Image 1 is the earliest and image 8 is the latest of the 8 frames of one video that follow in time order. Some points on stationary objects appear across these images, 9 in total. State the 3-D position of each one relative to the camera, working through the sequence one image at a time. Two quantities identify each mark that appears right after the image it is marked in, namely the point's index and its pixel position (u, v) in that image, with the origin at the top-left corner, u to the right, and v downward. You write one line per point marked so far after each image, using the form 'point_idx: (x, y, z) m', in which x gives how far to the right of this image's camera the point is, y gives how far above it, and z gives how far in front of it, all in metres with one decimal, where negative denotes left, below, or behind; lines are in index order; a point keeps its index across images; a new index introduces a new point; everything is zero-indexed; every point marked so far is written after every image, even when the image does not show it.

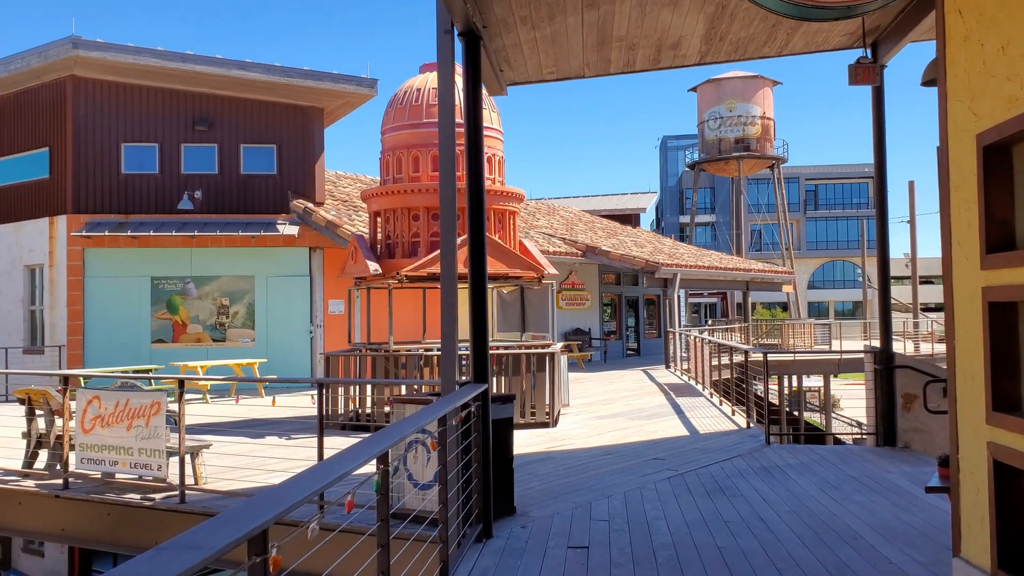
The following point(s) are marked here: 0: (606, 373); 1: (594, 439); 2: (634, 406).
0: (+2.0, -1.8, +19.0) m
1: (+0.9, -1.6, +9.4) m
2: (+1.7, -1.6, +12.3) m
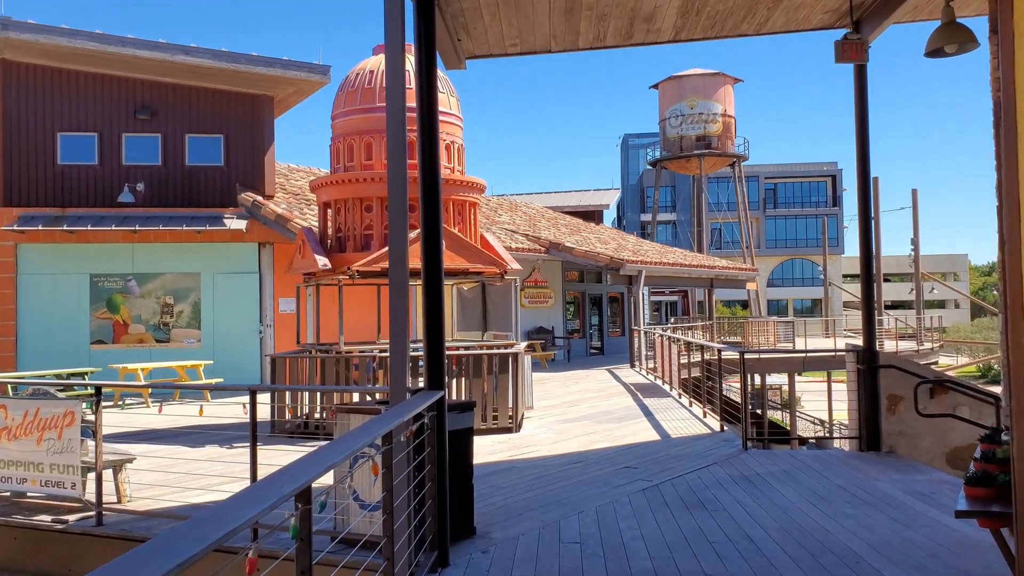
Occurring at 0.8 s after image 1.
0: (+1.2, -1.7, +18.4) m
1: (+0.5, -1.5, +8.8) m
2: (+1.2, -1.6, +11.7) m
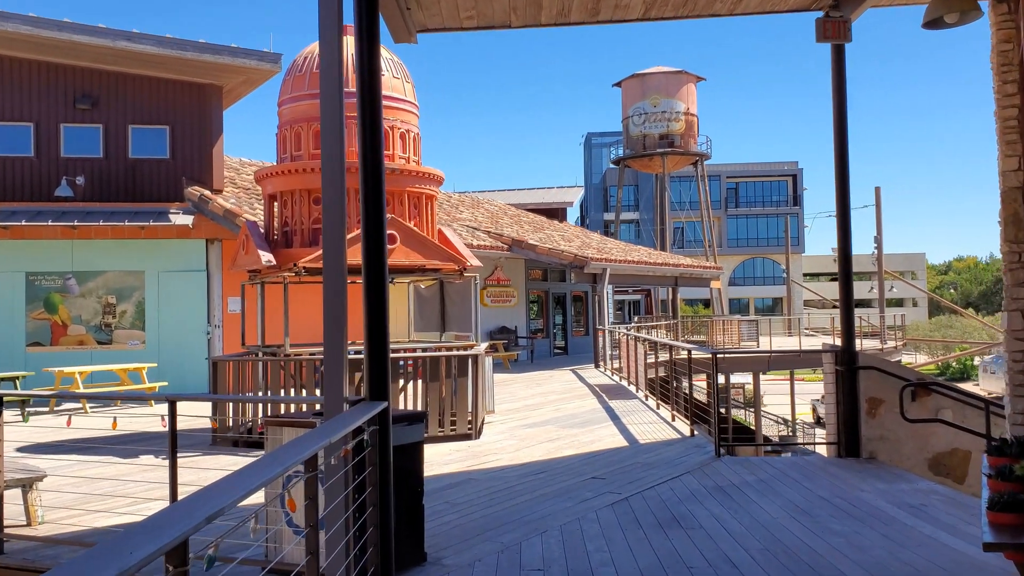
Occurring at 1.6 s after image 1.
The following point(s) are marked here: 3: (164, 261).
0: (+0.4, -1.7, +17.9) m
1: (+0.1, -1.5, +8.3) m
2: (+0.7, -1.5, +11.2) m
3: (-5.8, +0.5, +15.1) m
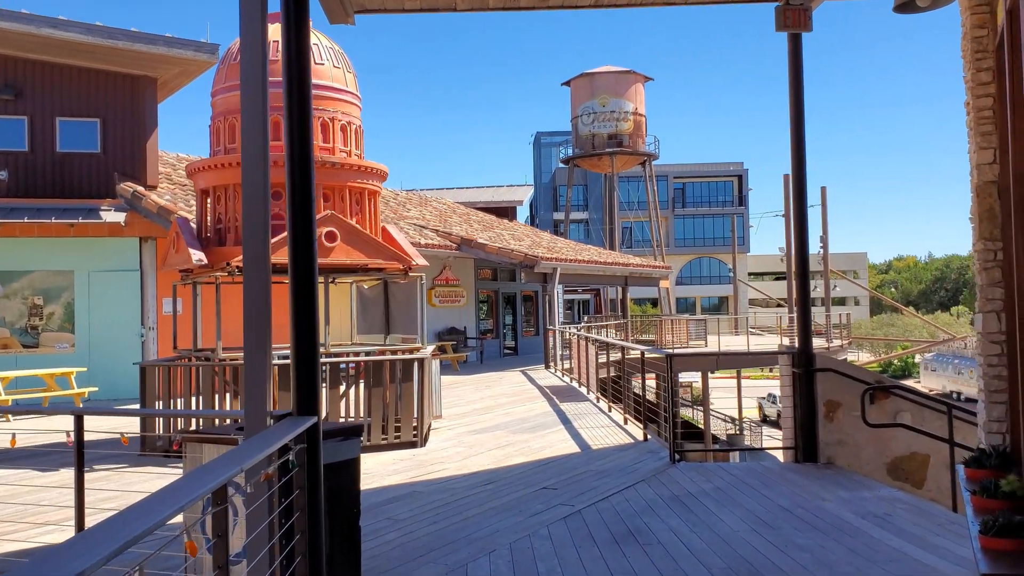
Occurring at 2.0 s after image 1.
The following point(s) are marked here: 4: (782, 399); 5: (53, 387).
0: (-0.6, -1.7, +17.5) m
1: (-0.4, -1.5, +7.9) m
2: (0.0, -1.5, +10.9) m
3: (-6.6, +0.4, +14.3) m
4: (+2.4, -0.9, +7.8) m
5: (-6.7, -1.4, +13.1) m
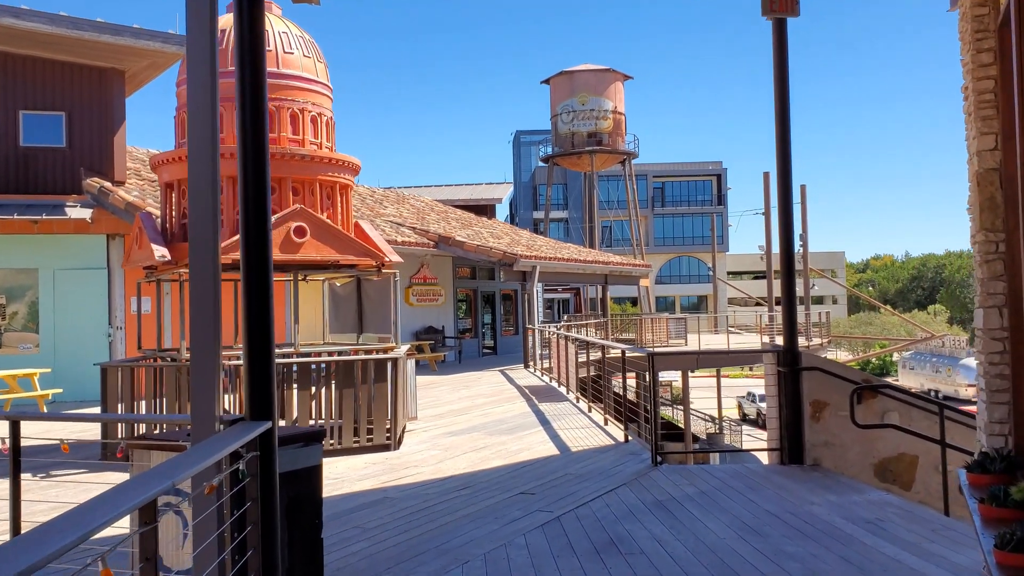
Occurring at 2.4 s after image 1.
0: (-1.0, -1.7, +17.2) m
1: (-0.6, -1.5, +7.6) m
2: (-0.2, -1.5, +10.6) m
3: (-7.0, +0.5, +13.9) m
4: (+2.2, -0.9, +7.6) m
5: (-7.0, -1.4, +12.7) m
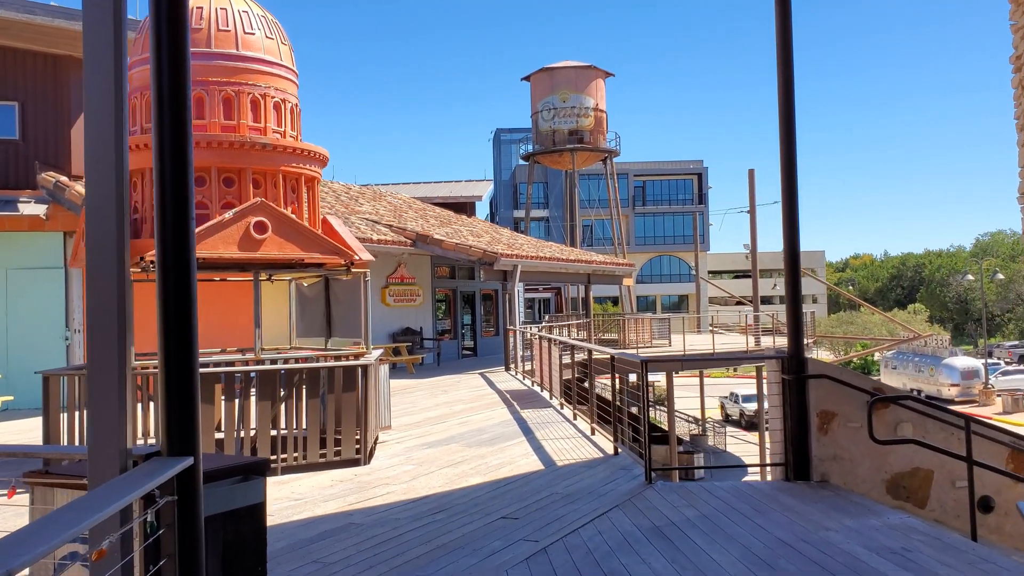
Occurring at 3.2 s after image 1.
0: (-1.3, -1.7, +16.5) m
1: (-0.7, -1.5, +7.0) m
2: (-0.4, -1.5, +9.9) m
3: (-7.3, +0.5, +13.1) m
4: (+2.0, -0.9, +7.0) m
5: (-7.2, -1.4, +11.9) m
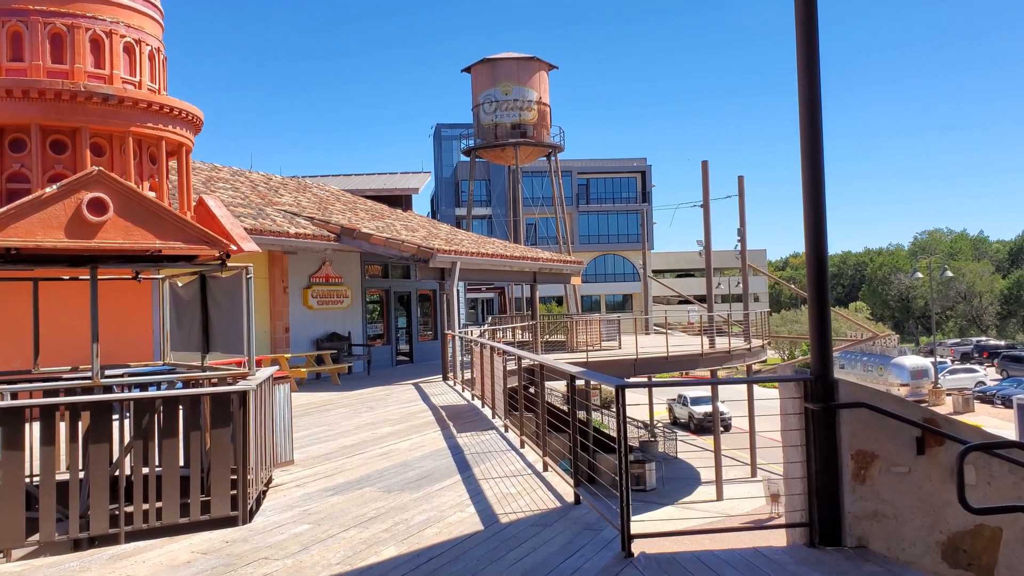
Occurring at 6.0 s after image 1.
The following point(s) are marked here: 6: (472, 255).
0: (-2.4, -1.7, +14.6) m
1: (-1.1, -1.5, +5.0) m
2: (-1.0, -1.5, +8.0) m
3: (-8.1, +0.4, +10.8) m
4: (+1.6, -0.9, +5.2) m
5: (-7.9, -1.4, +9.6) m
6: (-0.8, +0.6, +17.9) m
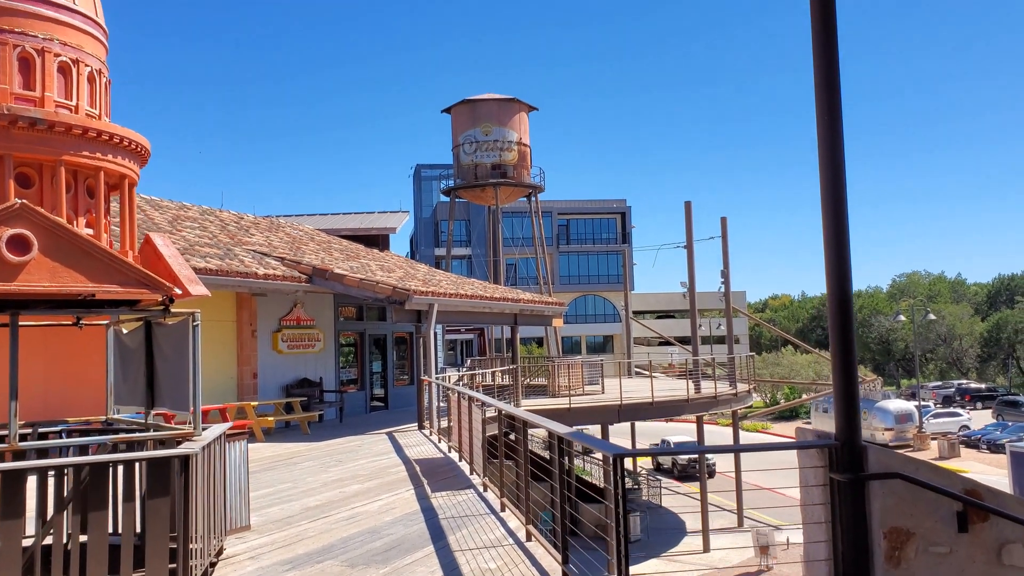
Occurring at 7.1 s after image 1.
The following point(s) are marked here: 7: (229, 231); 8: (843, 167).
0: (-2.7, -2.3, +13.8) m
1: (-1.2, -1.7, +4.3) m
2: (-1.2, -1.9, +7.3) m
3: (-8.3, -0.1, +10.0) m
4: (+1.5, -1.2, +4.6) m
5: (-8.1, -1.9, +8.6) m
6: (-1.2, -0.2, +17.3) m
7: (-5.4, +1.1, +17.2) m
8: (+1.6, +0.5, +4.3) m
